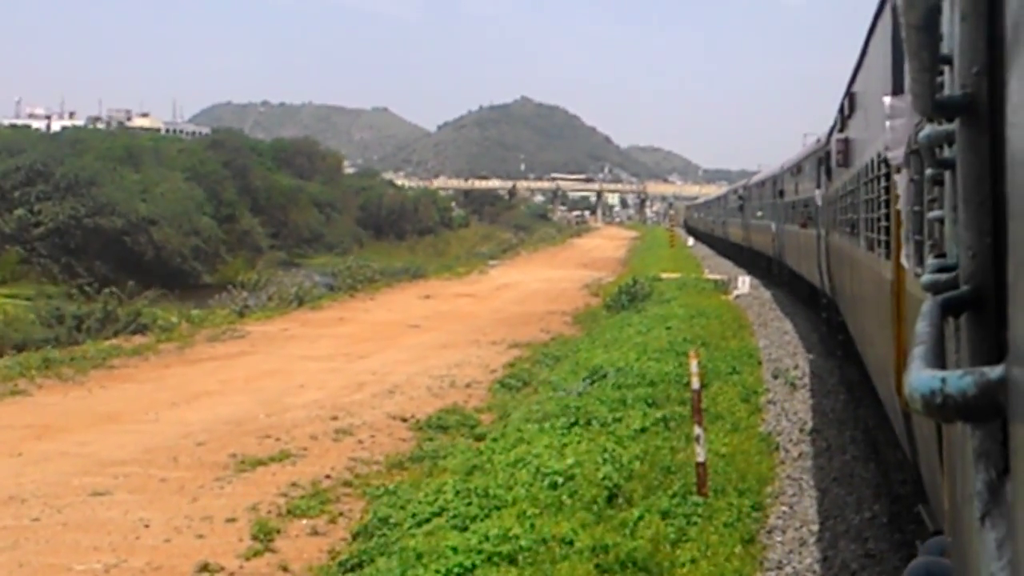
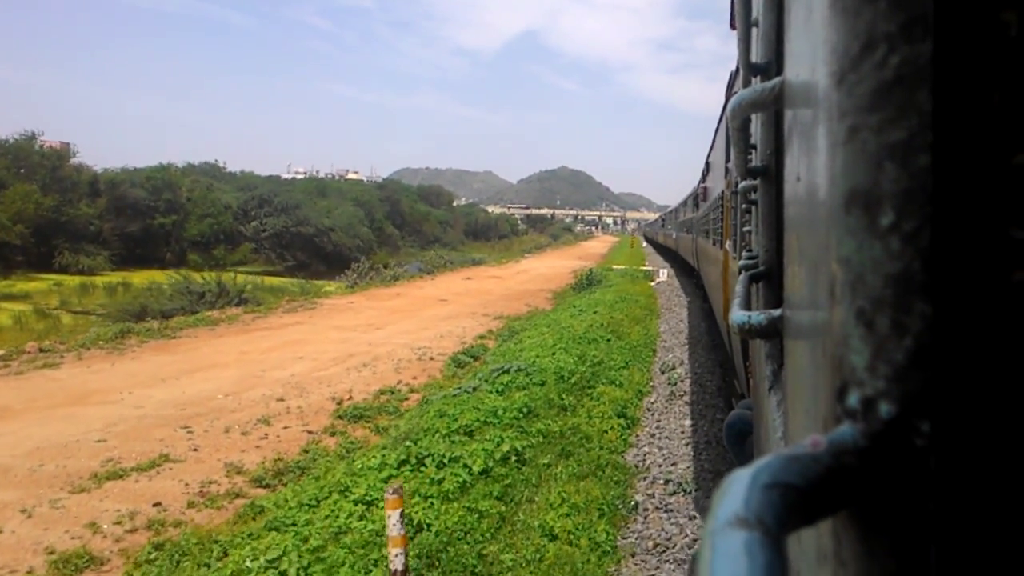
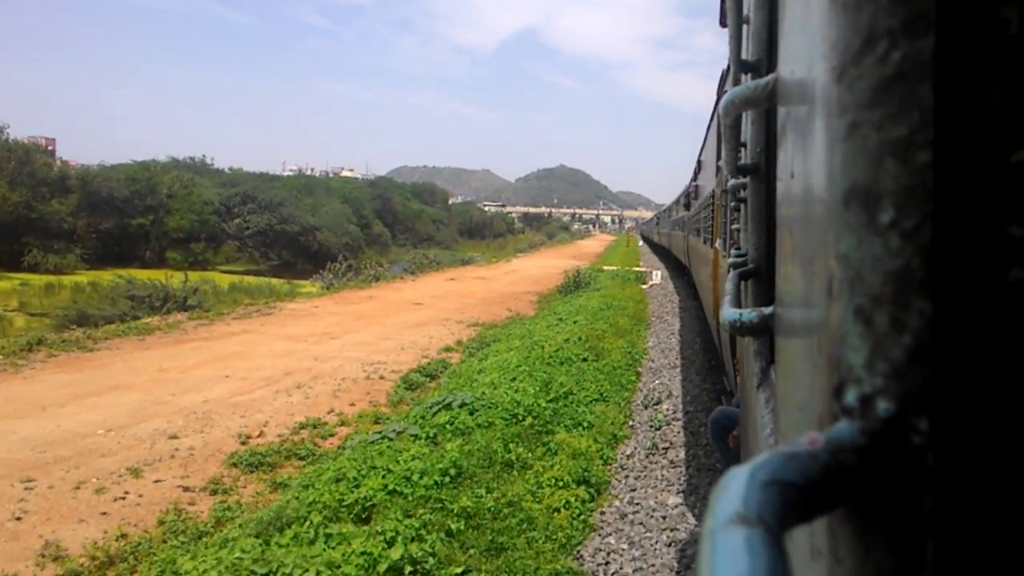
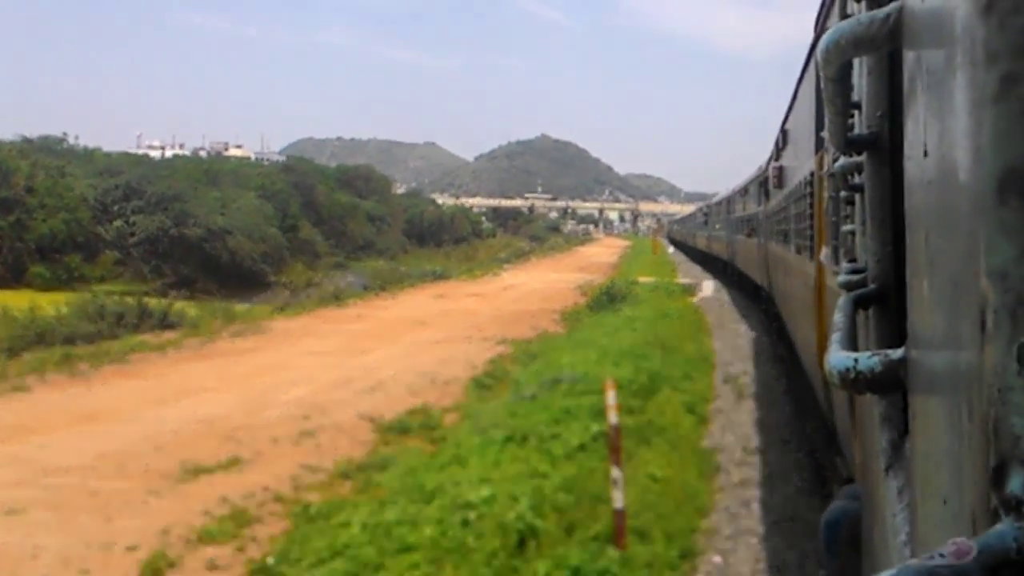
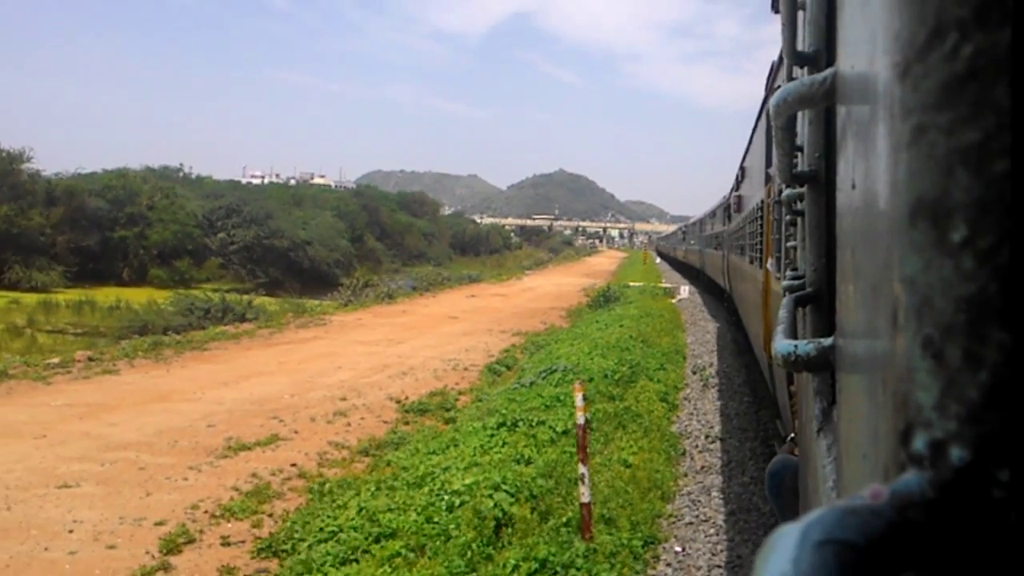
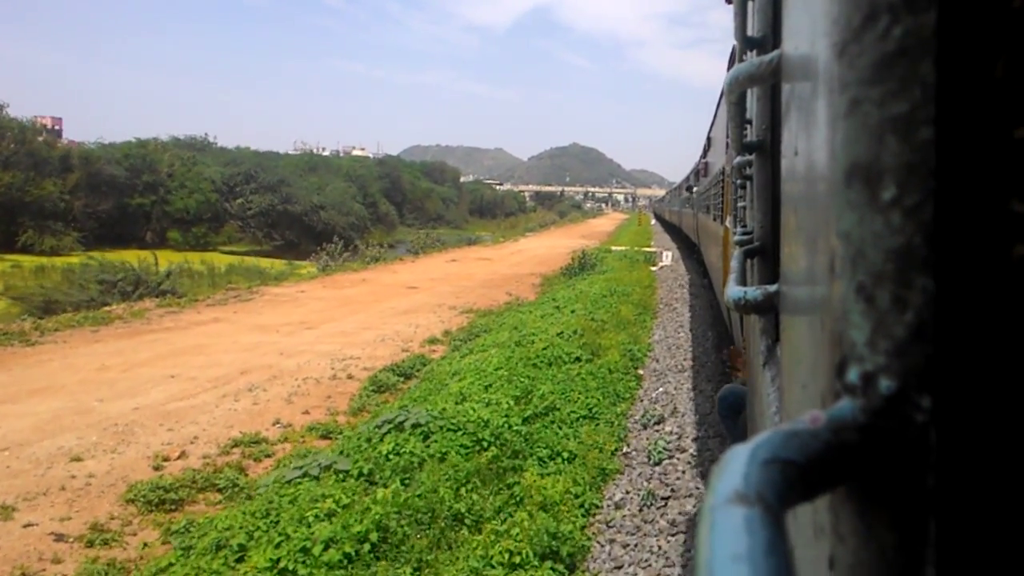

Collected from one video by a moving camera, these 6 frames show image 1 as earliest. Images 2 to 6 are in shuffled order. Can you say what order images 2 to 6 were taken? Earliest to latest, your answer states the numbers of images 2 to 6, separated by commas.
4, 5, 2, 3, 6
